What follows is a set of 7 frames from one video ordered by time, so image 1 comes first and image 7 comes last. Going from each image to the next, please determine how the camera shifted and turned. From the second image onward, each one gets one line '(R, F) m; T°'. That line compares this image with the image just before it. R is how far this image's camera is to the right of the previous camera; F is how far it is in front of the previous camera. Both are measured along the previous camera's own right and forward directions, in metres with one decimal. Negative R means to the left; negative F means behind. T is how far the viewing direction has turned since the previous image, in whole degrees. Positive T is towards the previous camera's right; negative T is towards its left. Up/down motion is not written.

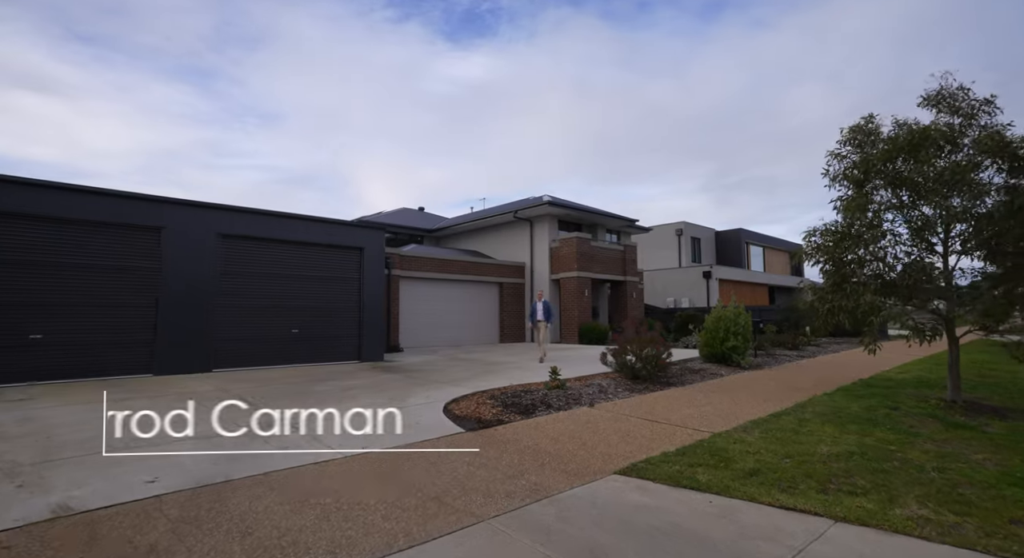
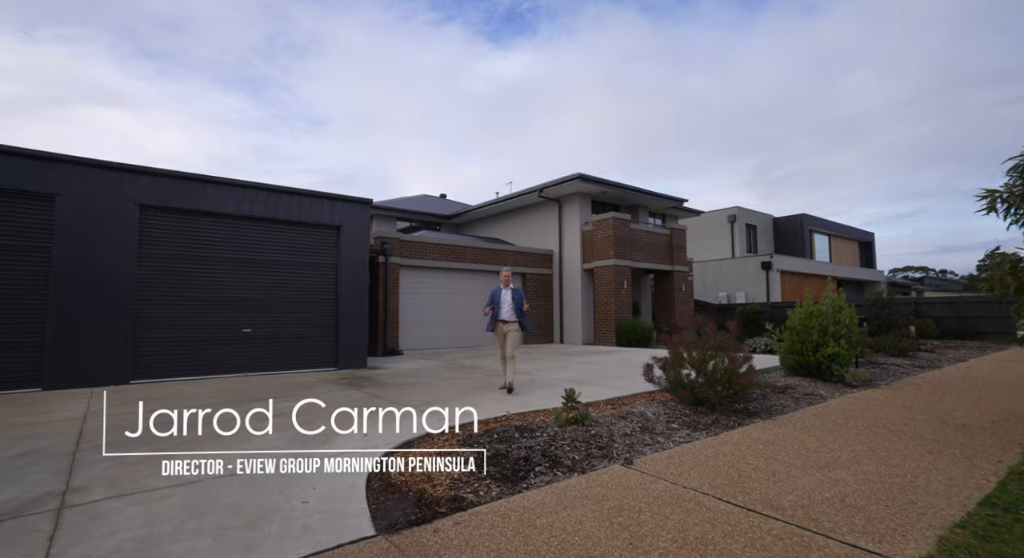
(+0.5, +2.9) m; -4°
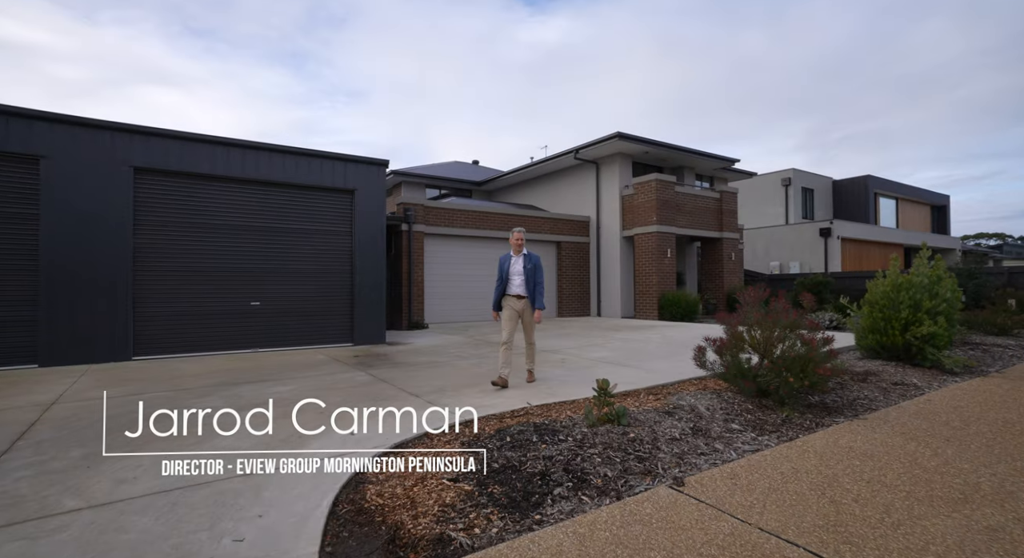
(+0.2, +1.0) m; -4°
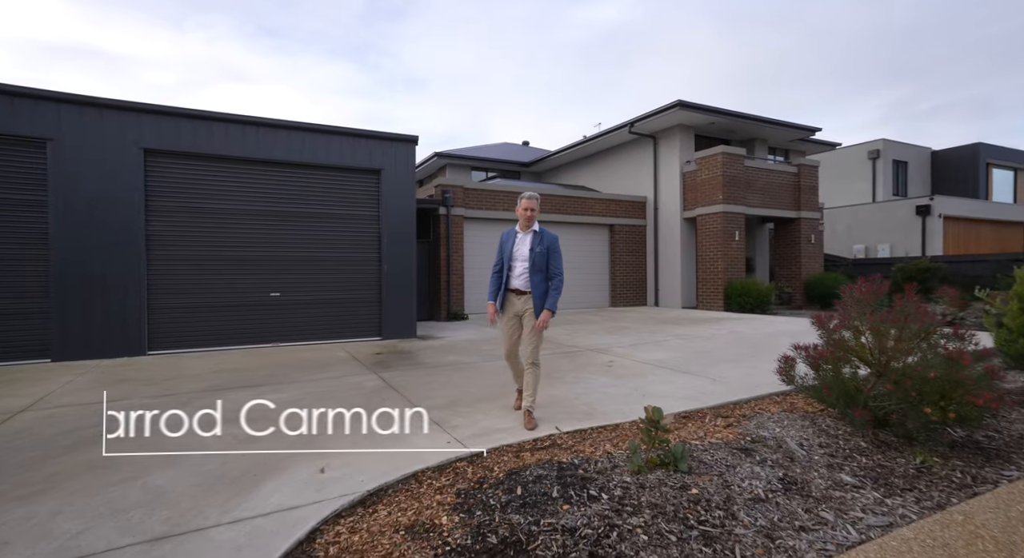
(+0.2, +1.1) m; -6°
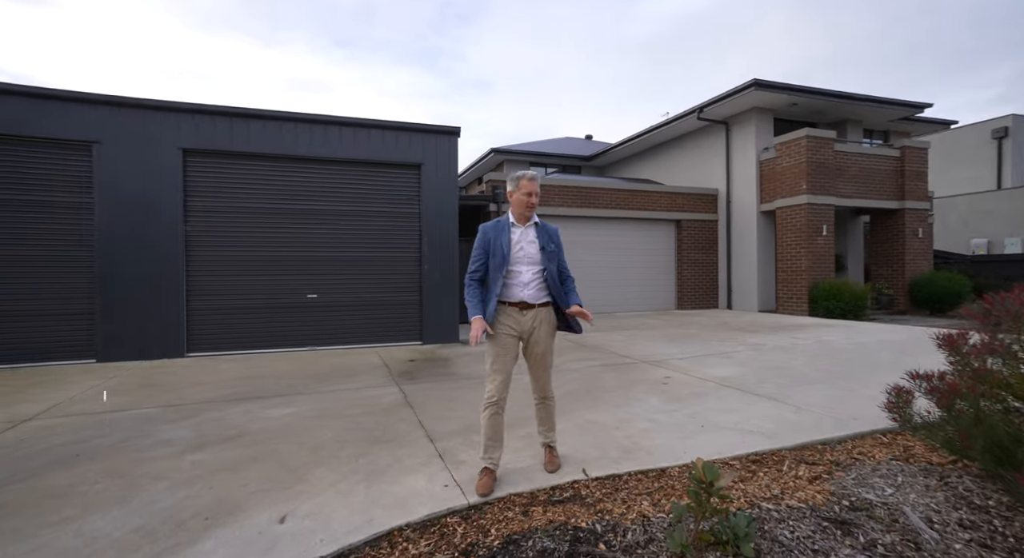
(+0.3, +0.7) m; -8°
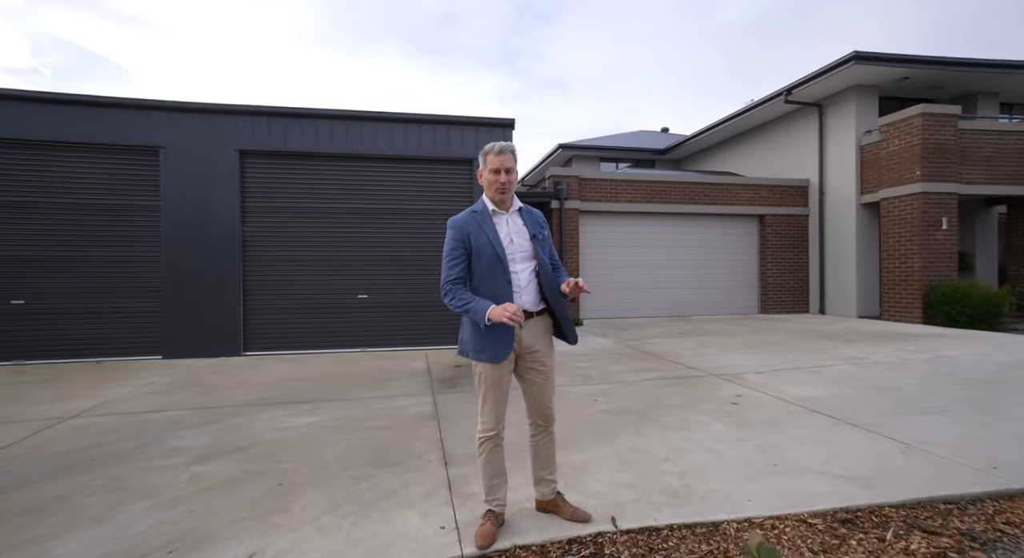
(+0.3, +0.5) m; -9°
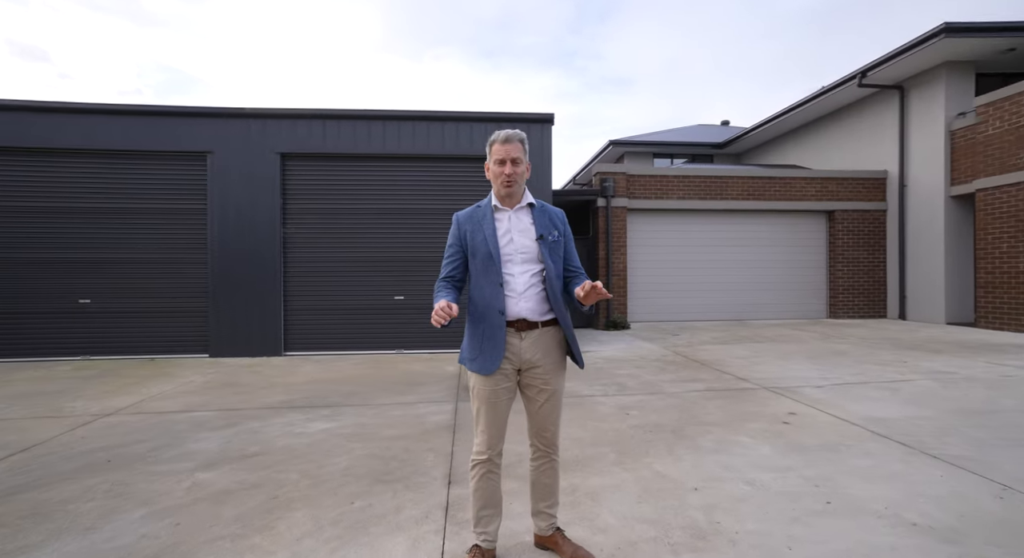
(+0.3, +0.3) m; -7°
